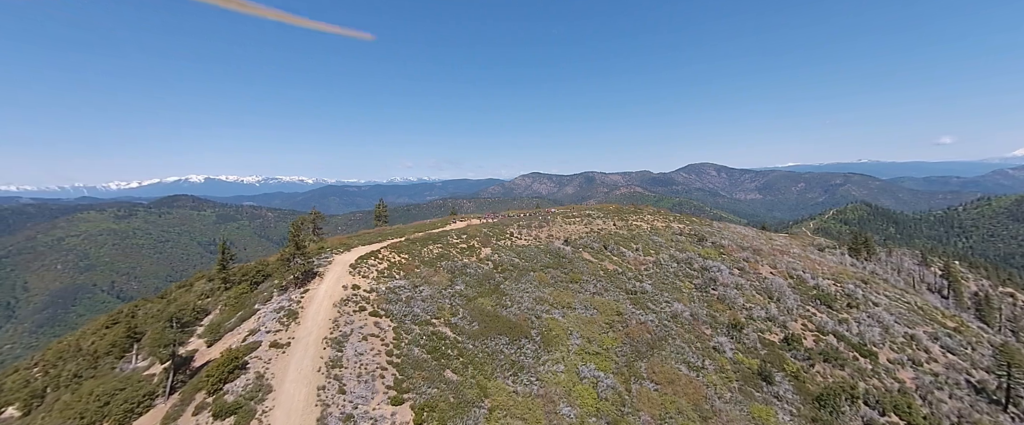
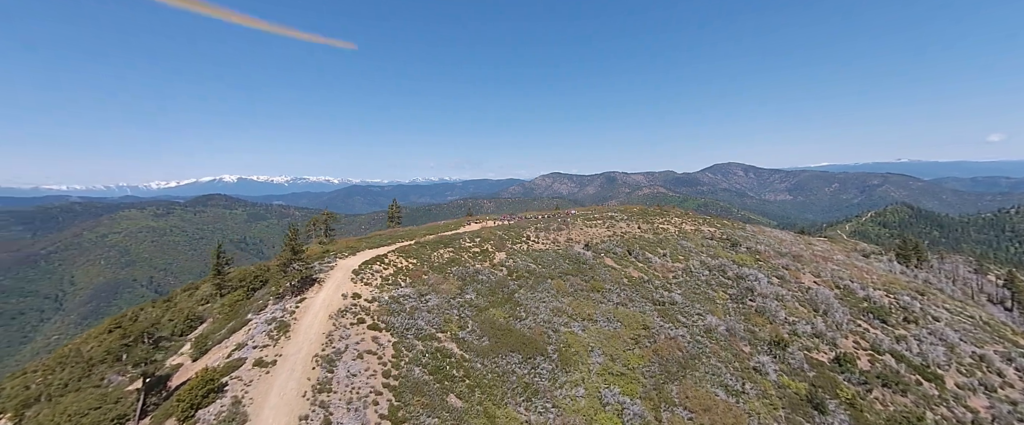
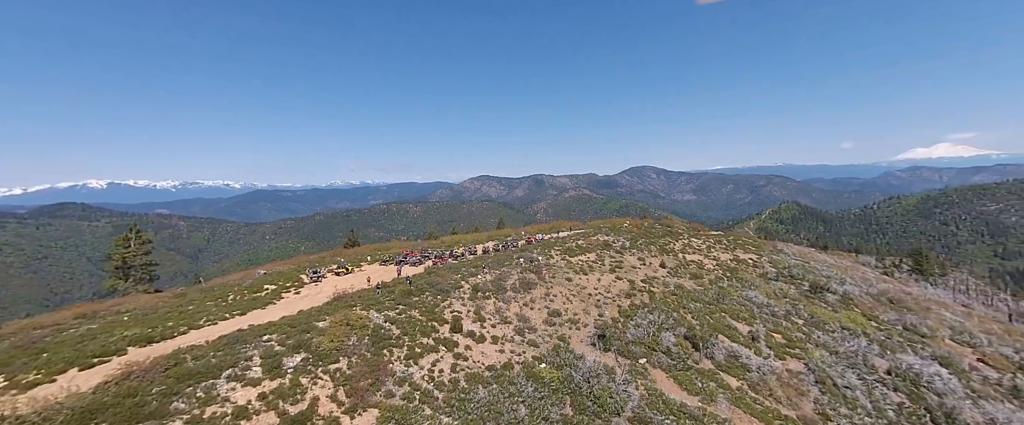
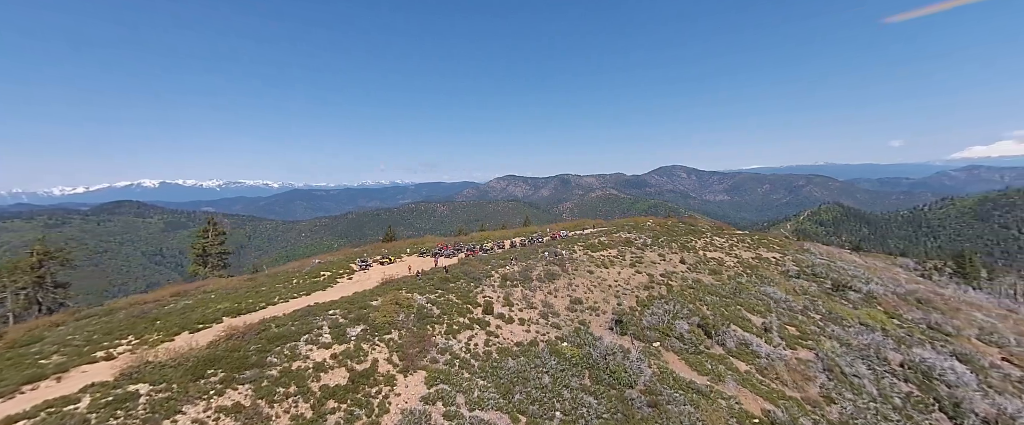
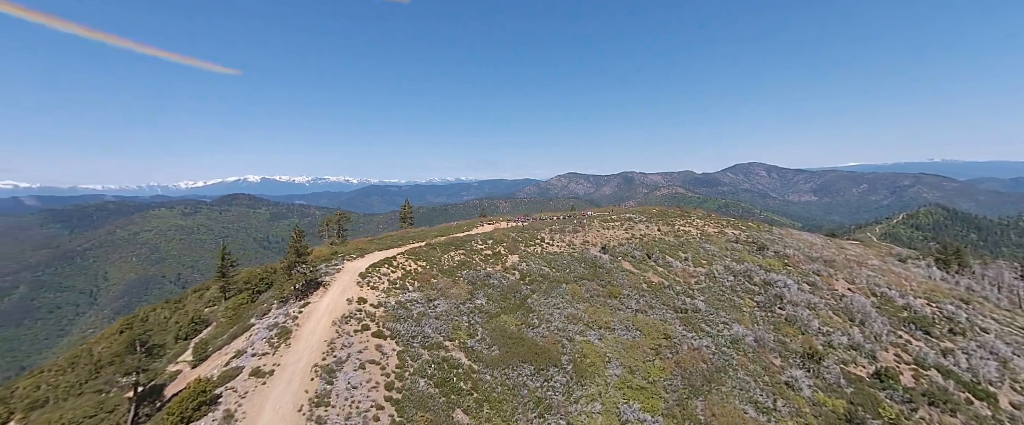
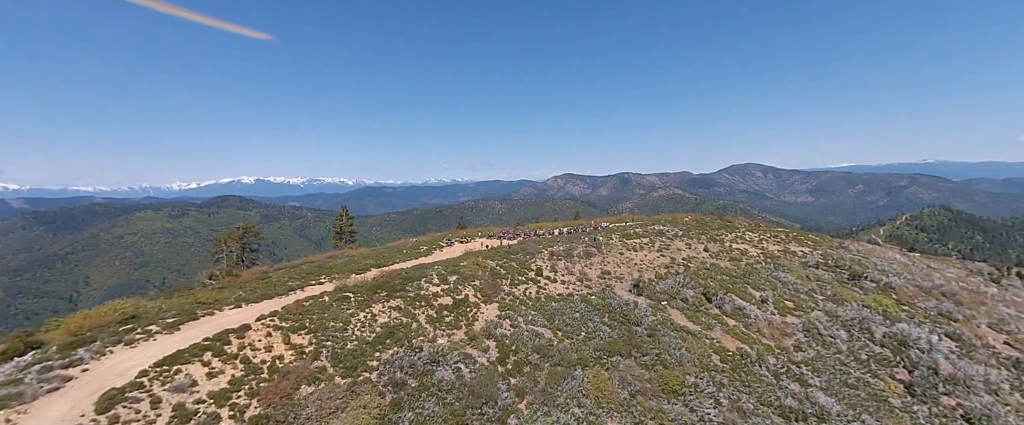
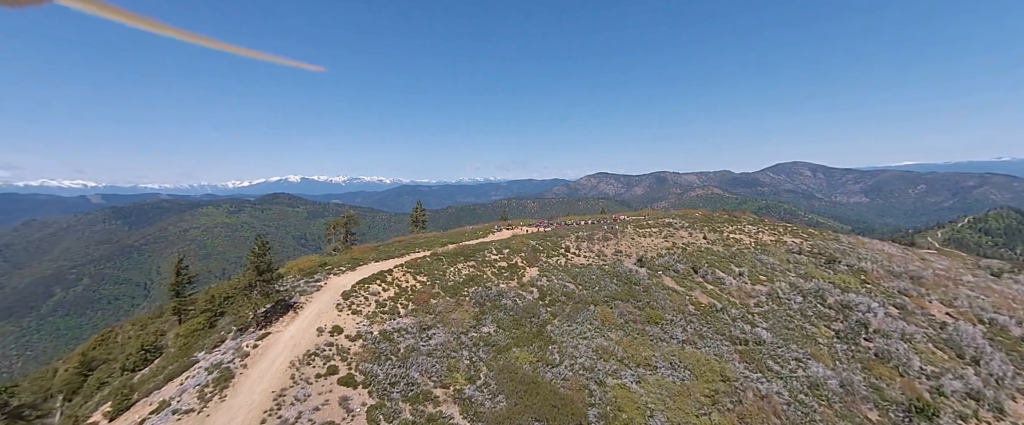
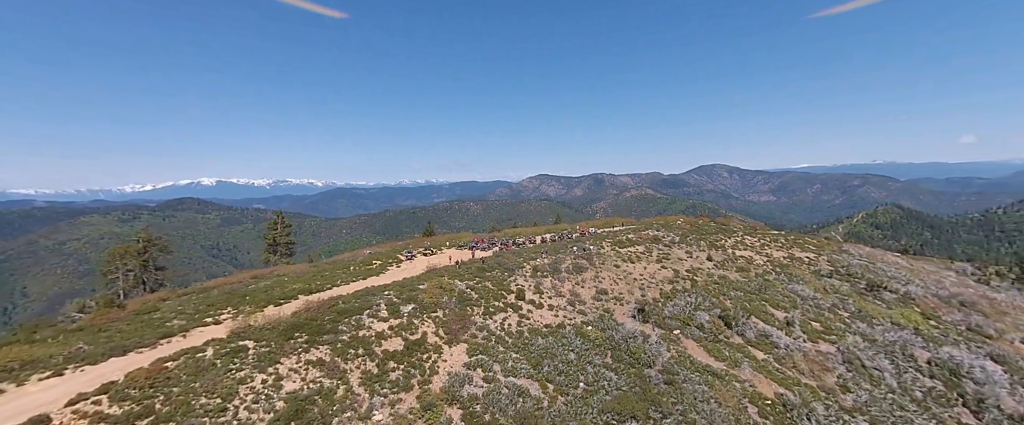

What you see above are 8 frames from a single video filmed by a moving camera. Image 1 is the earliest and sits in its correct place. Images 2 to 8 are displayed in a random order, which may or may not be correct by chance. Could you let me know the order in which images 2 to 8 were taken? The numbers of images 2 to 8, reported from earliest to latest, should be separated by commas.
2, 5, 7, 6, 8, 4, 3
